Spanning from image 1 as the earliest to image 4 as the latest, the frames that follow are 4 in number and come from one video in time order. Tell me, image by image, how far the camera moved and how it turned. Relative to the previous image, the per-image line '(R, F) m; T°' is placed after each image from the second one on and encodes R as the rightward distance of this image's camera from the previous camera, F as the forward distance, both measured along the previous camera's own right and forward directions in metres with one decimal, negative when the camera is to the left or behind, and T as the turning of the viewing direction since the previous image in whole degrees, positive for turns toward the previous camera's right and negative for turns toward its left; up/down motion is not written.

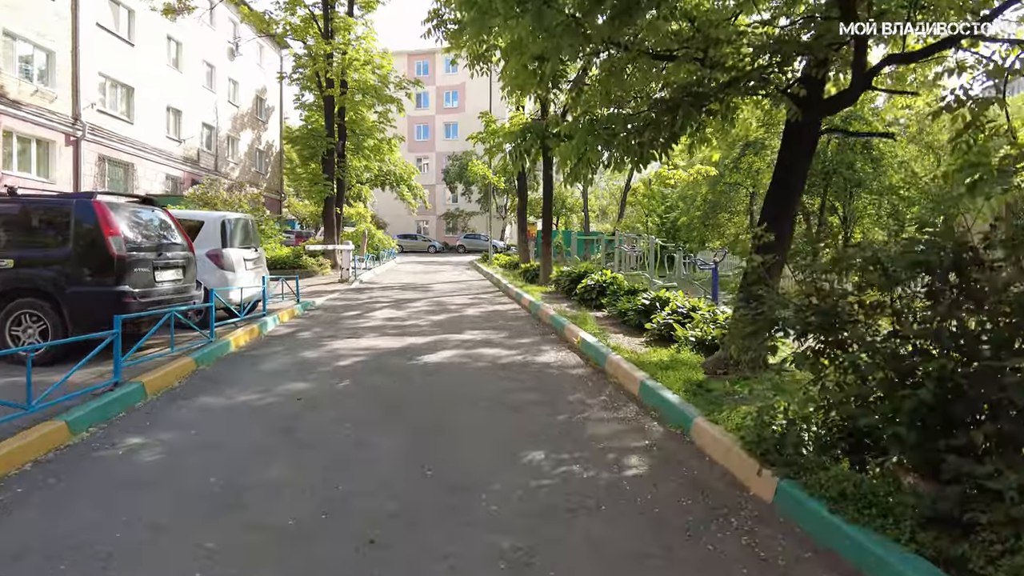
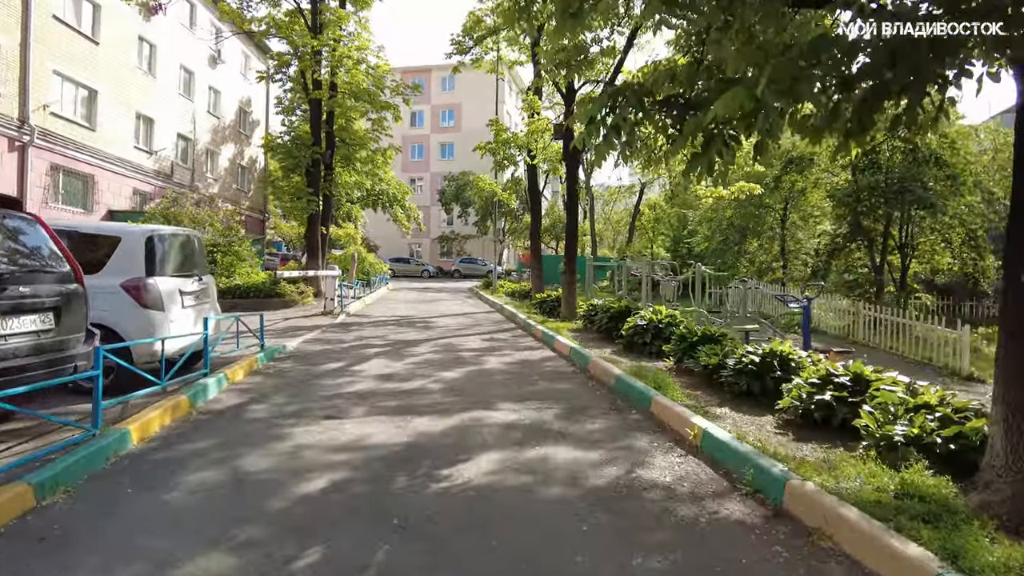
(-0.6, +2.7) m; +1°
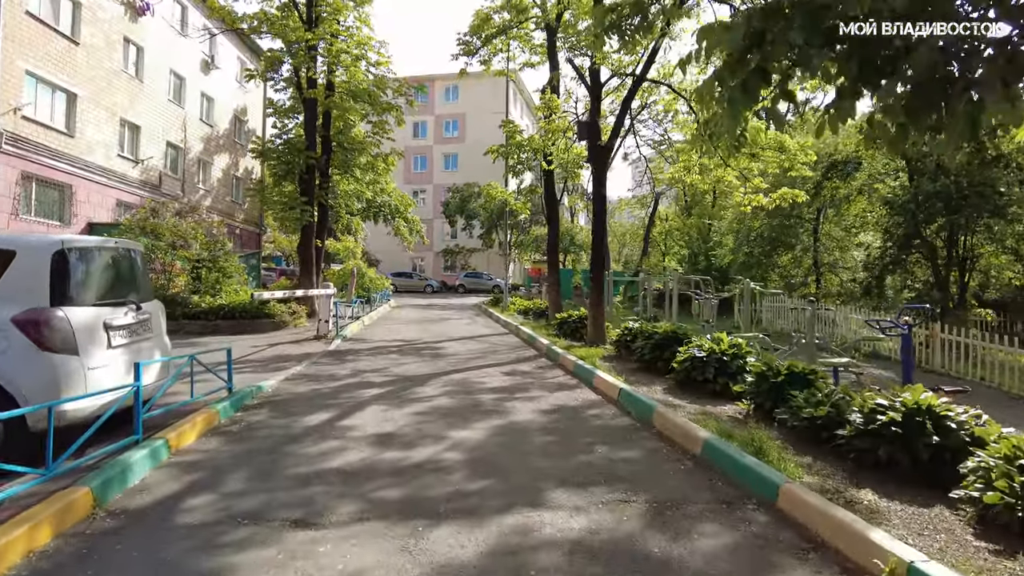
(-0.3, +1.8) m; 0°
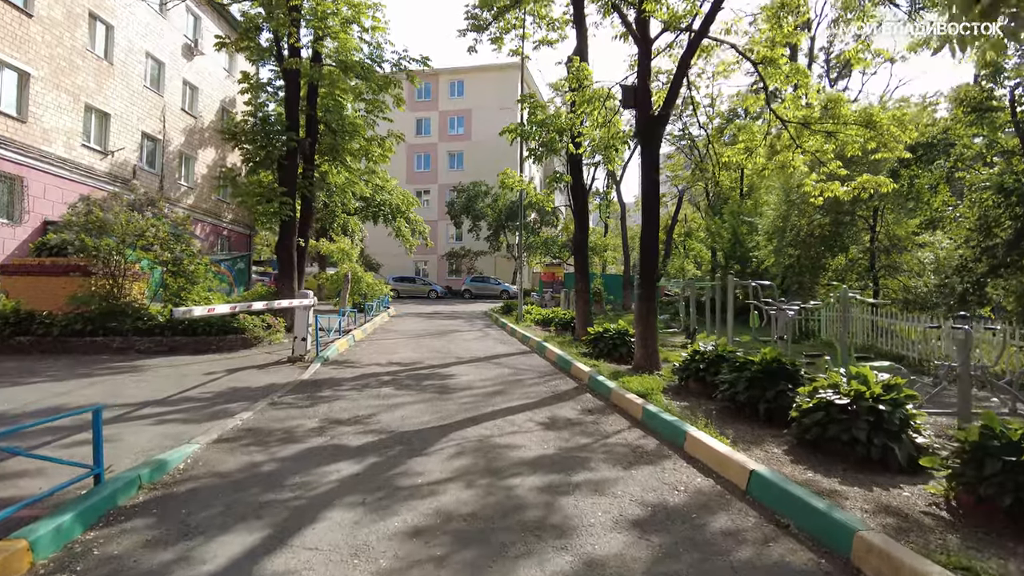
(-0.3, +2.7) m; 0°
